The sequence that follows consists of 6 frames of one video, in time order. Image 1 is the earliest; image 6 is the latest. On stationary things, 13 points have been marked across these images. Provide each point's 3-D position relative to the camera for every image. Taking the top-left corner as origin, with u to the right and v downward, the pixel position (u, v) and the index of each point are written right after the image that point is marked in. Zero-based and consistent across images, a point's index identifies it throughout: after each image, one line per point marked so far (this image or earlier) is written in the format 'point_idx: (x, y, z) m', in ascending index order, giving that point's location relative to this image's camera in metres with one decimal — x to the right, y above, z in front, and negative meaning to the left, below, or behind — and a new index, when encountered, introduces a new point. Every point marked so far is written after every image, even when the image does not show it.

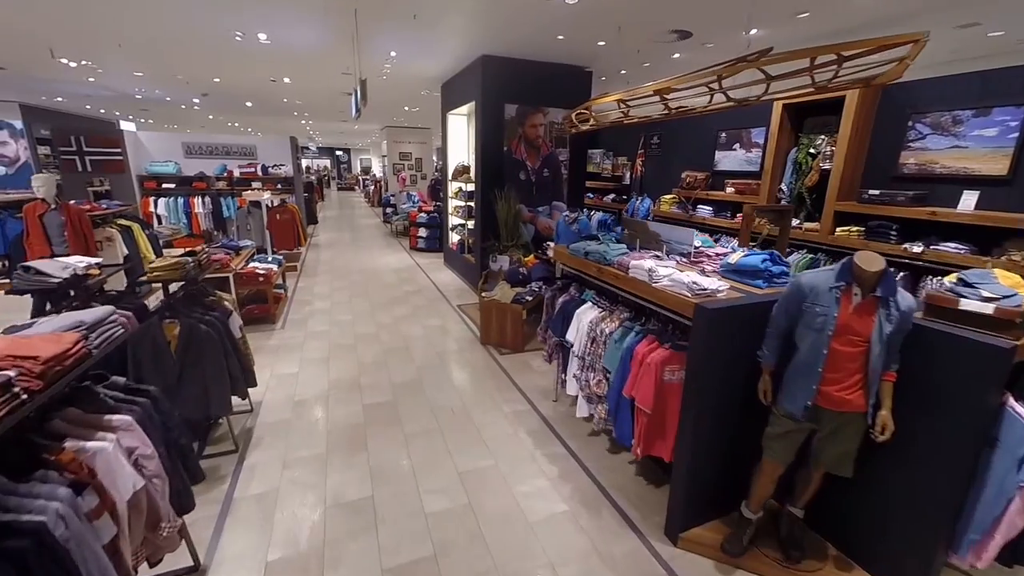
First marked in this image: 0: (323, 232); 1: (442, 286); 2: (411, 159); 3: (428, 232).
0: (-5.4, +1.6, +11.8) m
1: (-1.1, 0.0, +6.6) m
2: (-3.9, +4.9, +15.8) m
3: (-1.9, +1.3, +9.2) m
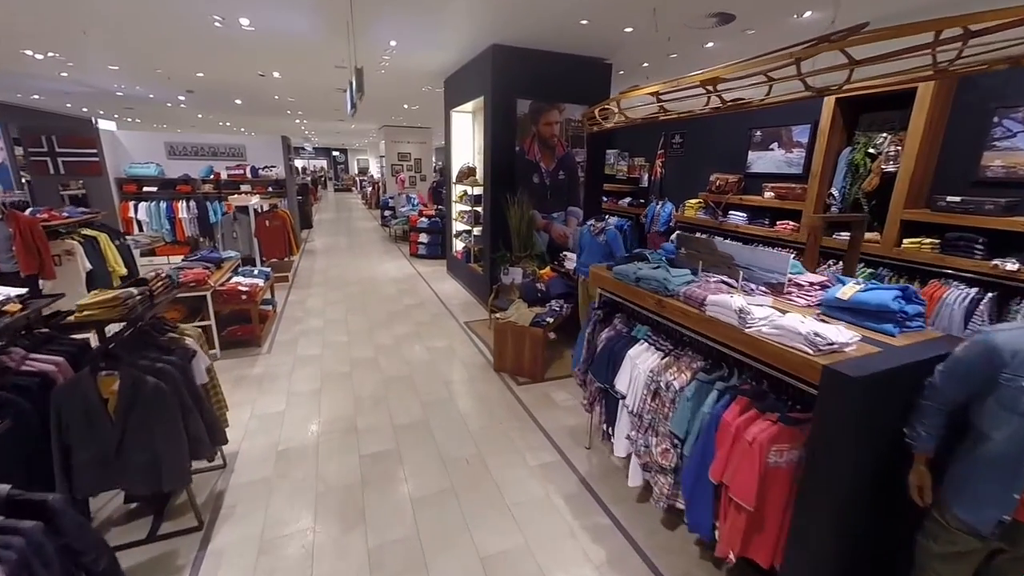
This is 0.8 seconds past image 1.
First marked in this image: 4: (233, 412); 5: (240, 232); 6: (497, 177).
0: (-5.3, +1.4, +11.2) m
1: (-1.0, -0.2, +6.1) m
2: (-3.8, +4.7, +15.2) m
3: (-1.7, +1.1, +8.6) m
4: (-2.2, -1.0, +3.3) m
5: (-4.2, +0.9, +6.3) m
6: (-0.2, +1.4, +5.2) m
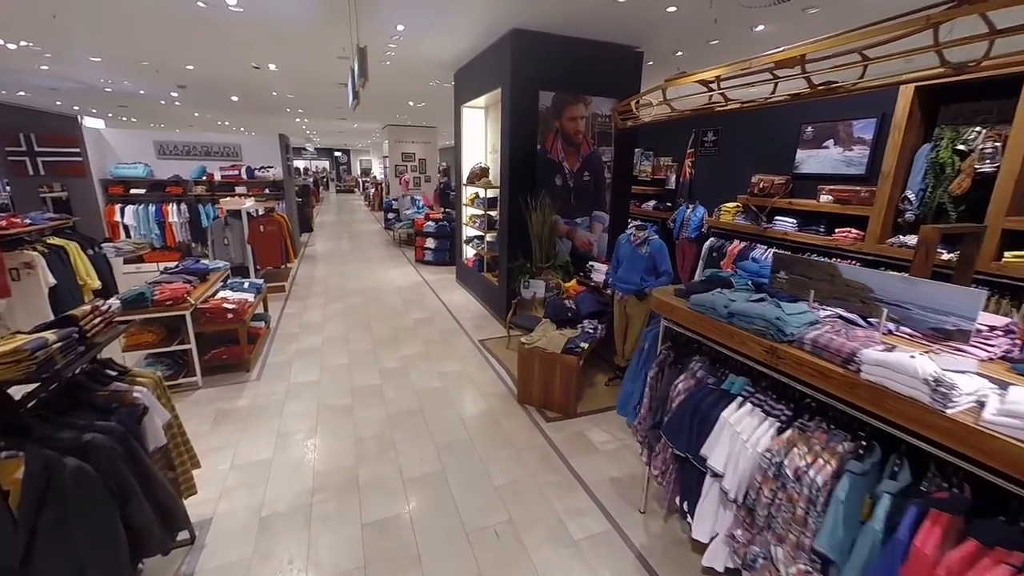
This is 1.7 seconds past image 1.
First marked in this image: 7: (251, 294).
0: (-5.0, +1.2, +10.7) m
1: (-0.7, -0.3, +5.5) m
2: (-3.5, +4.5, +14.7) m
3: (-1.5, +0.9, +8.1) m
4: (-2.0, -1.2, +2.8) m
5: (-3.9, +0.7, +5.8) m
6: (0.0, +1.2, +4.7) m
7: (-2.7, -0.1, +4.3) m
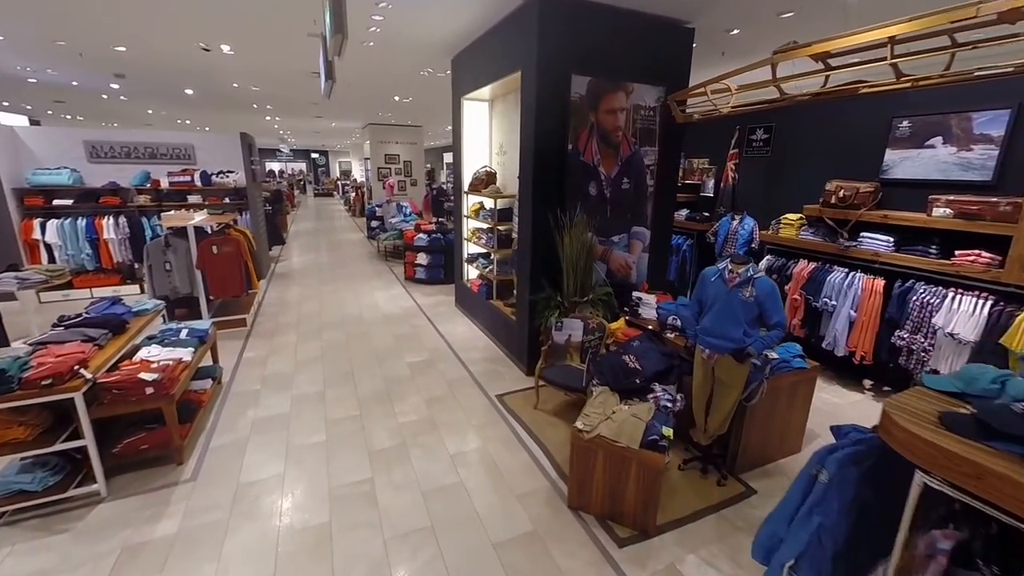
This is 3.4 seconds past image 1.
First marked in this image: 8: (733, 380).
0: (-5.0, +0.8, +9.5) m
1: (-0.5, -0.7, +4.5) m
2: (-3.7, +4.1, +13.5) m
3: (-1.4, +0.5, +7.0) m
4: (-1.7, -1.5, +1.7) m
5: (-3.8, +0.3, +4.6) m
6: (+0.3, +0.9, +3.7) m
7: (-2.5, -0.5, +3.1) m
8: (+1.3, -0.6, +2.5) m
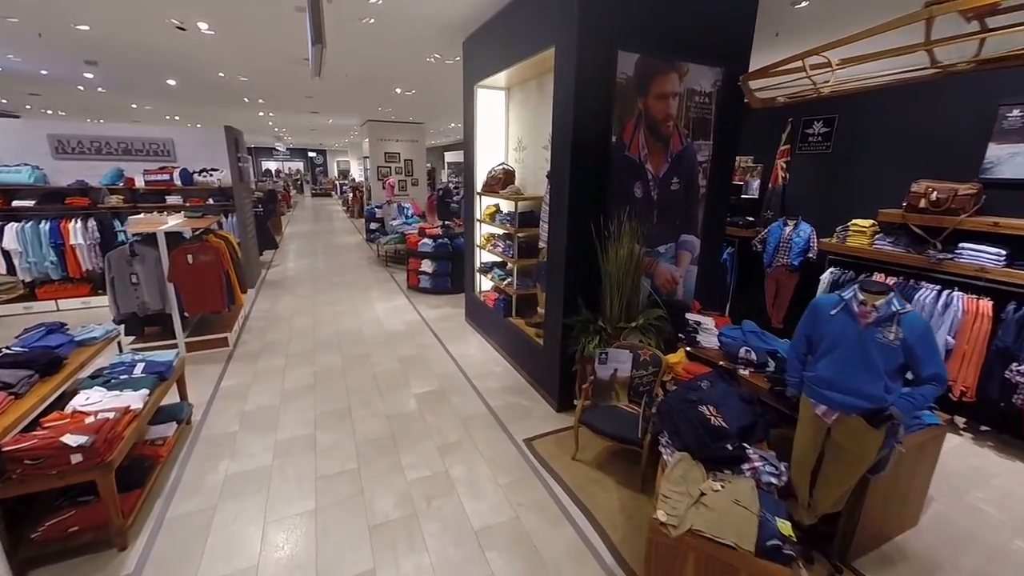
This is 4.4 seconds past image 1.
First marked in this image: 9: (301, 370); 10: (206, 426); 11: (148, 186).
0: (-4.8, +0.6, +8.8) m
1: (-0.3, -0.9, +3.8) m
2: (-3.5, +4.0, +12.9) m
3: (-1.2, +0.4, +6.3) m
4: (-1.5, -1.7, +1.0) m
5: (-3.5, +0.1, +4.0) m
6: (+0.5, +0.7, +3.0) m
7: (-2.2, -0.6, +2.5) m
8: (+1.6, -0.7, +1.8) m
9: (-2.0, -0.8, +4.0) m
10: (-2.3, -1.0, +3.1) m
11: (-5.1, +1.4, +5.8) m
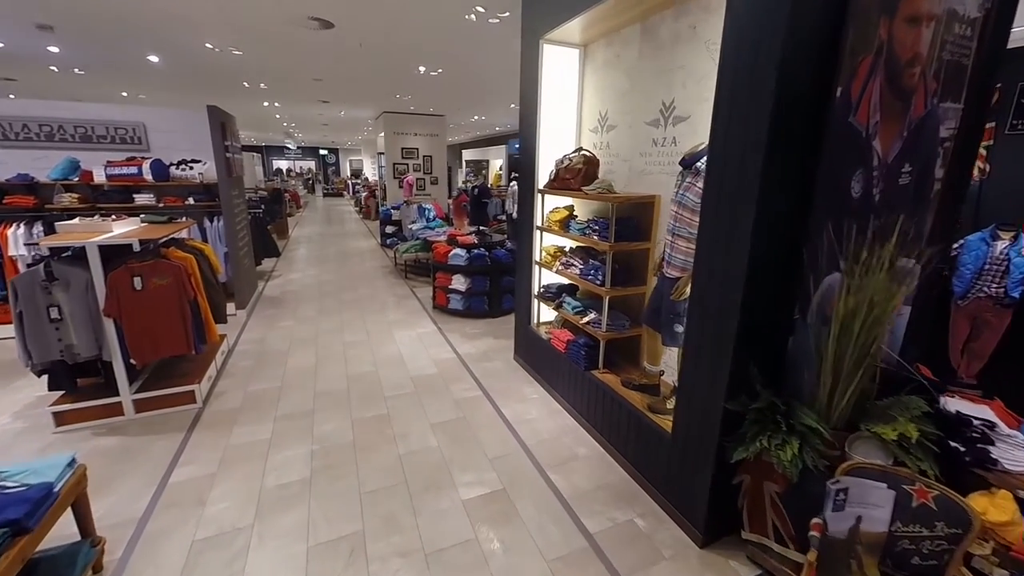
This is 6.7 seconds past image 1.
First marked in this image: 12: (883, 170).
0: (-4.1, +0.4, +7.6) m
1: (+0.3, -1.1, +2.5) m
2: (-2.6, +3.7, +11.6) m
3: (-0.5, +0.1, +5.0) m
4: (-0.9, -2.0, -0.3) m
5: (-2.9, -0.1, +2.7) m
6: (+1.1, +0.4, +1.7) m
7: (-1.7, -0.9, +1.2) m
8: (+2.1, -1.0, +0.5) m
9: (-1.4, -1.1, +2.7) m
10: (-1.7, -1.3, +1.9) m
11: (-4.4, +1.2, +4.6) m
12: (+1.7, +0.5, +1.9) m
